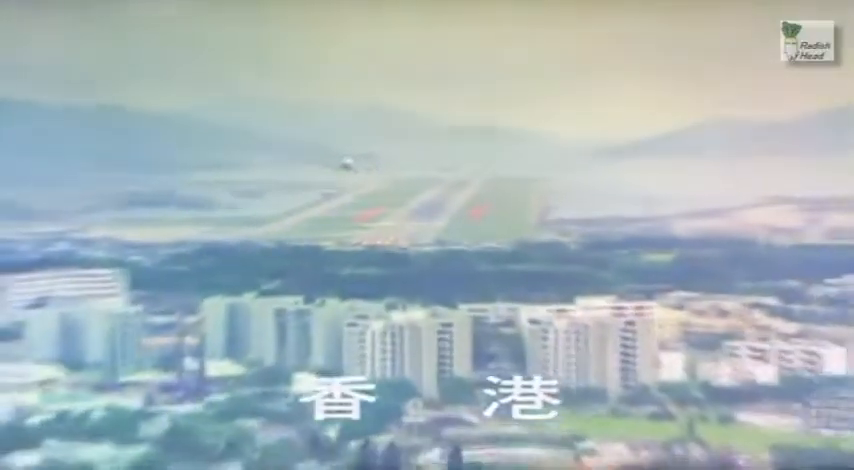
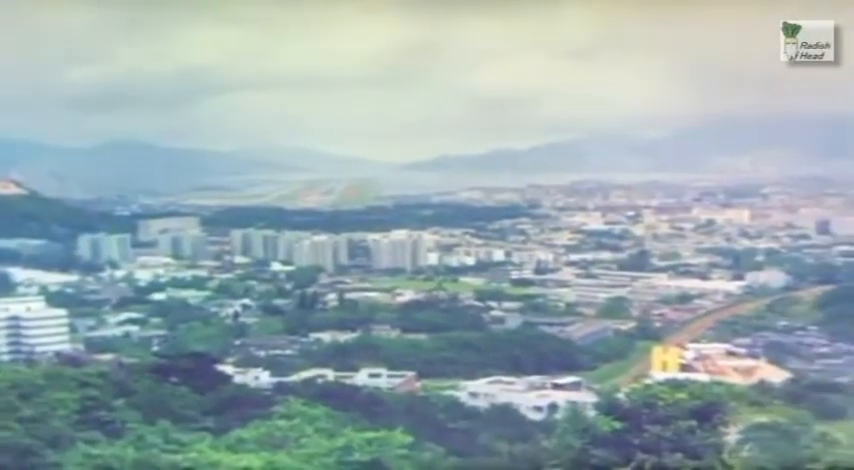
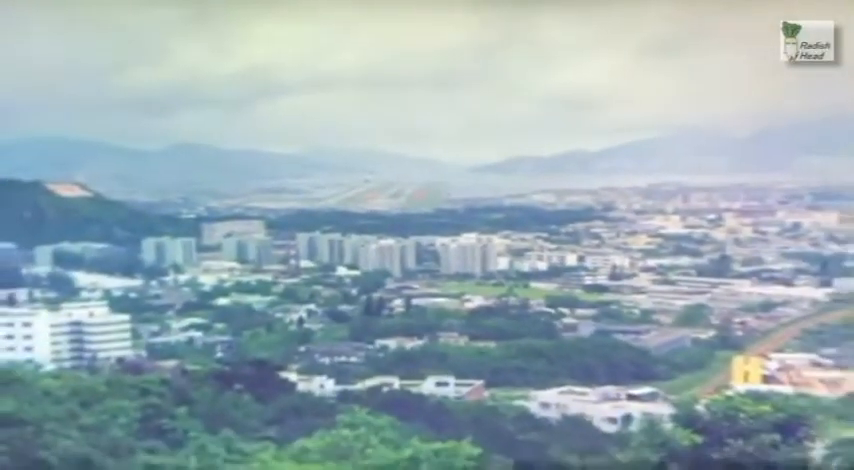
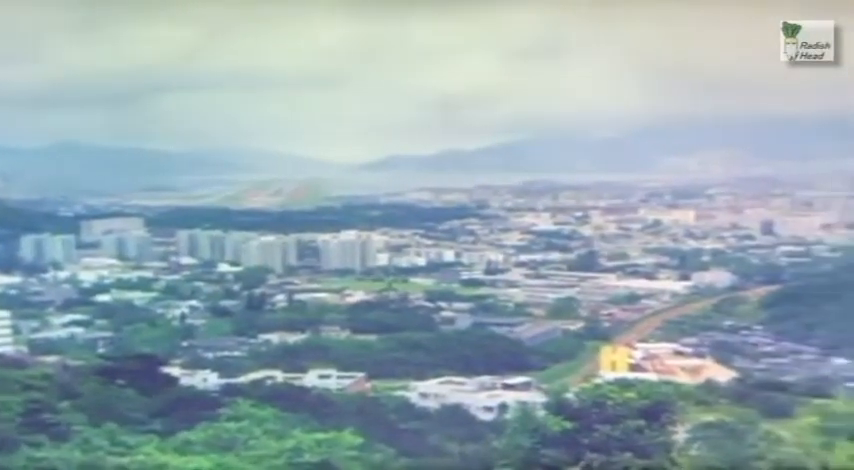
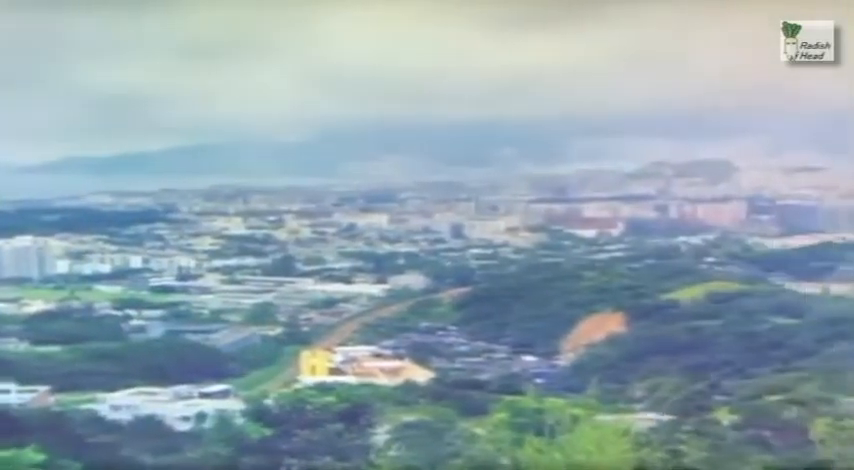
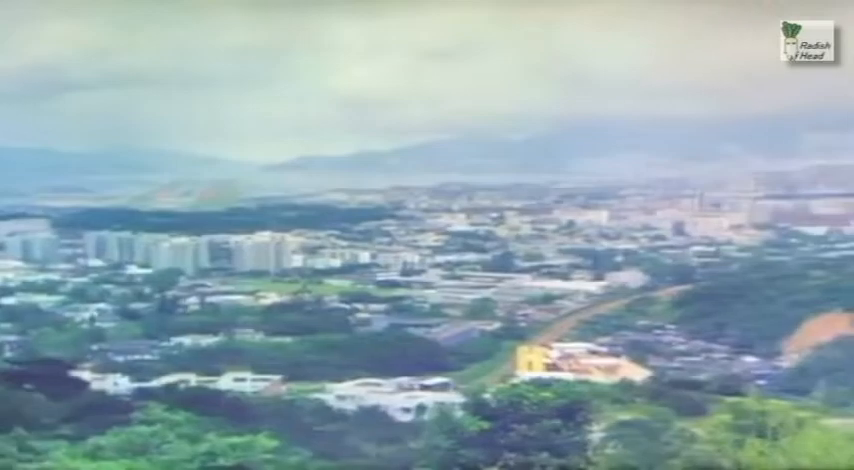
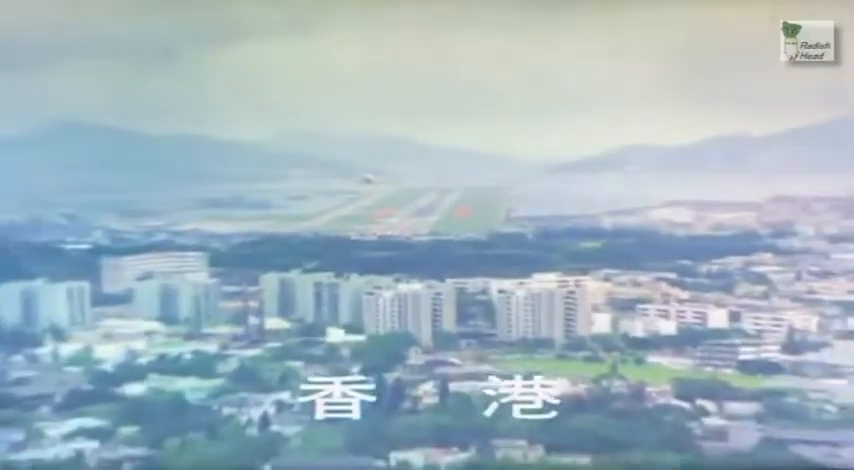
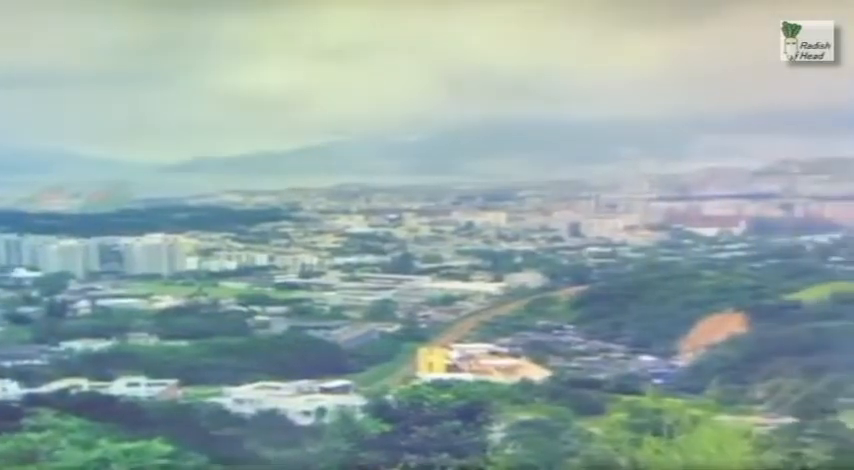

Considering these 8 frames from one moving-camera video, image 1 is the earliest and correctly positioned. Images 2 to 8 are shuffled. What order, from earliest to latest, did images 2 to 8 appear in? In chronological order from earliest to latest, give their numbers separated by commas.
7, 3, 2, 4, 6, 8, 5
